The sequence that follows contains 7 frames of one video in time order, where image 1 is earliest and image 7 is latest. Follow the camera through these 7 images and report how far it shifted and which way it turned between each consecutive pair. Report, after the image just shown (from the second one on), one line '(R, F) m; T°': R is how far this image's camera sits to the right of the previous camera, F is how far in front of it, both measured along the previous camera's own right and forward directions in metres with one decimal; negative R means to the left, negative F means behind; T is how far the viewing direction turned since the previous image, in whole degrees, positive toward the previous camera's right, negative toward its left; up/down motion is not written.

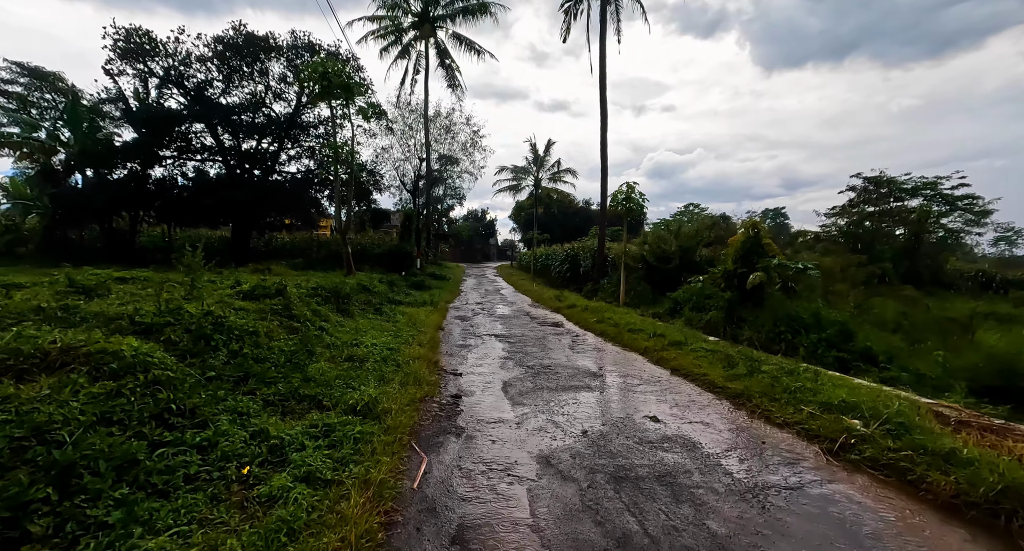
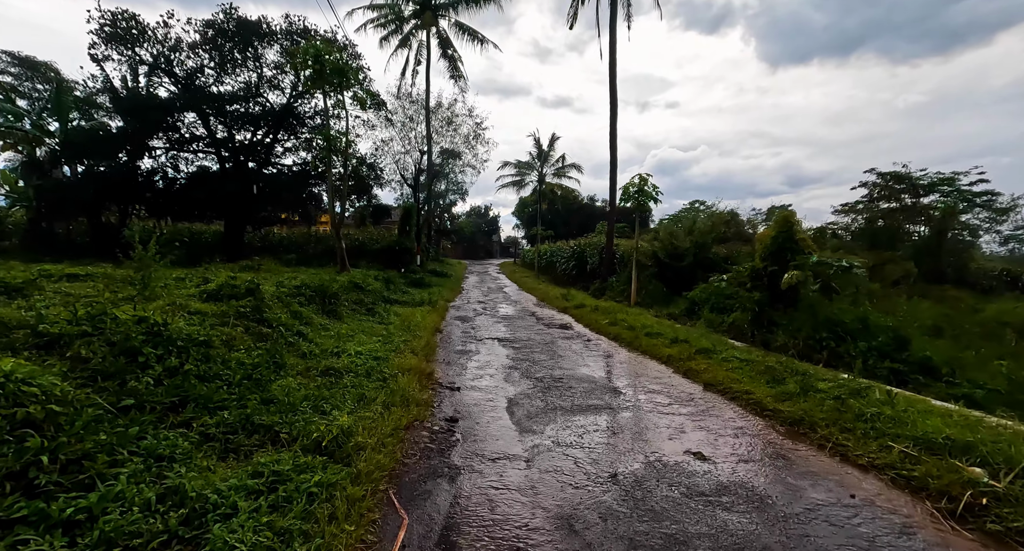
(0.0, +0.9) m; 0°
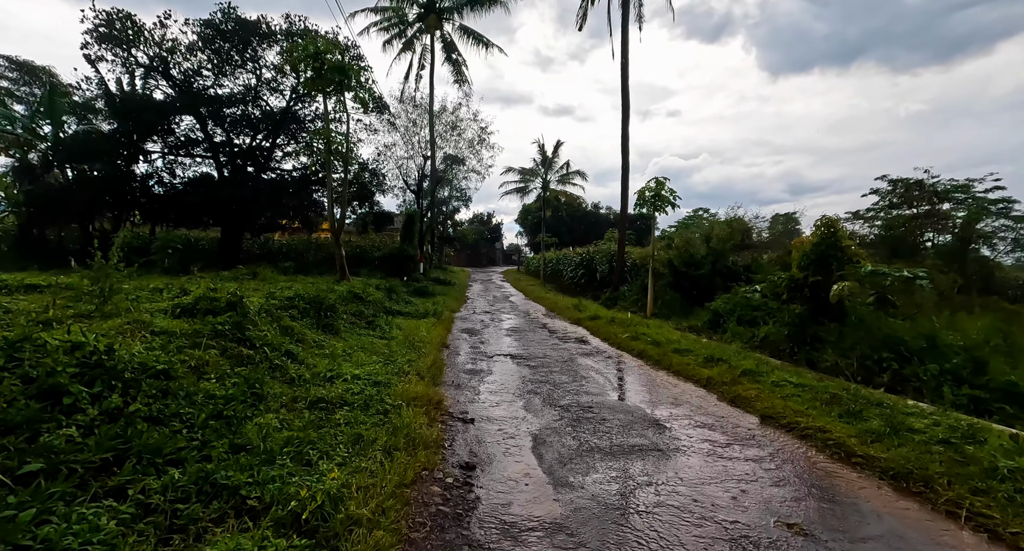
(-0.2, +0.8) m; 0°
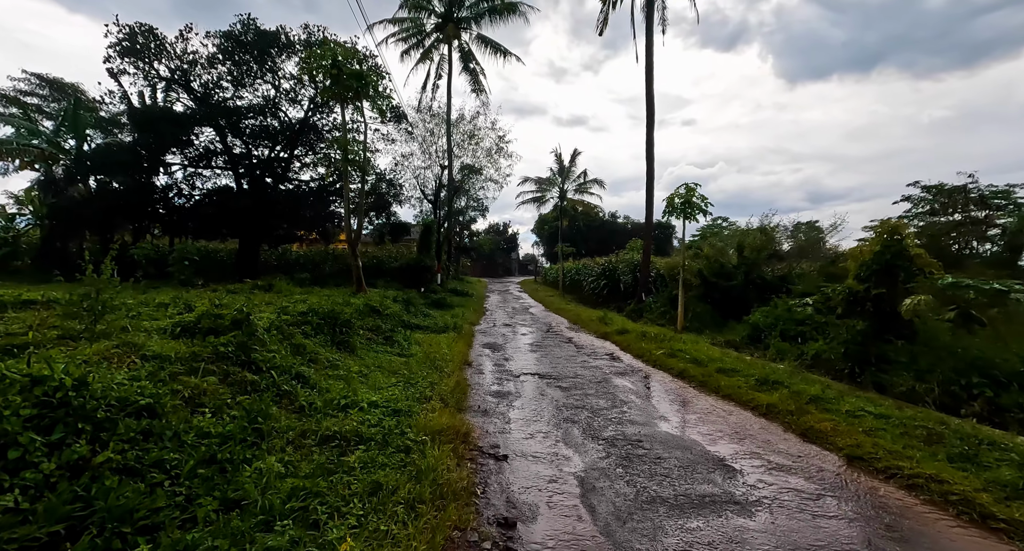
(-0.2, +0.6) m; -2°
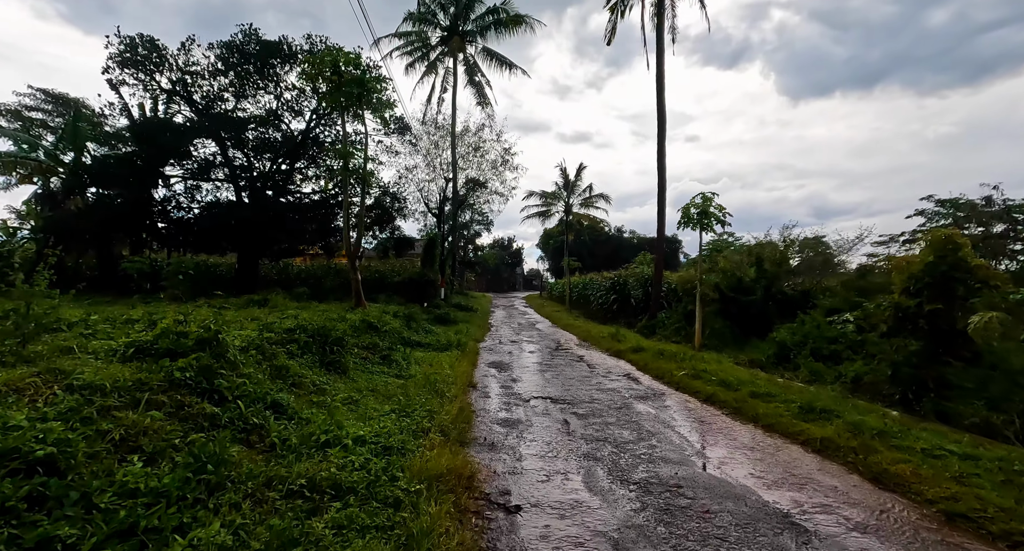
(-0.1, +0.7) m; -1°
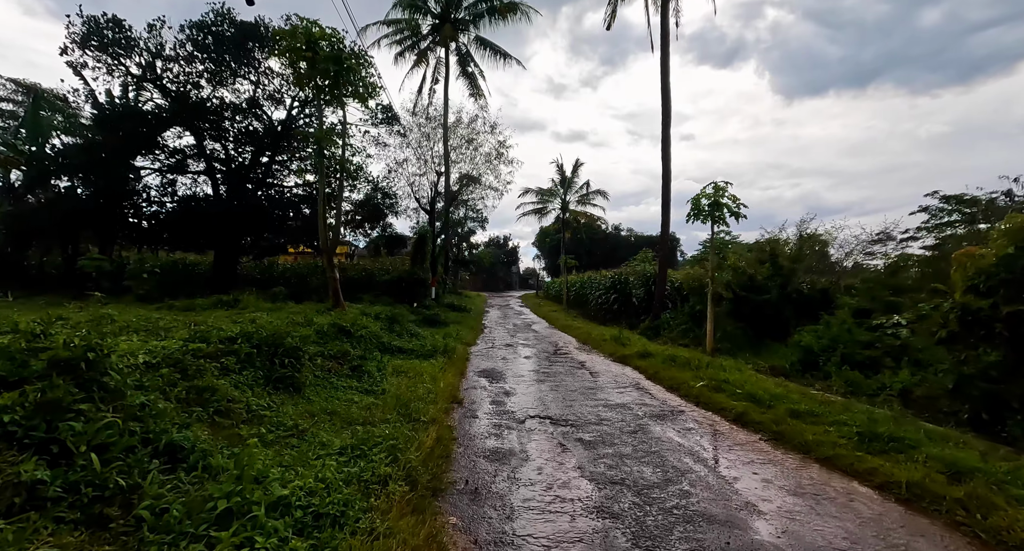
(+0.1, +1.1) m; +1°
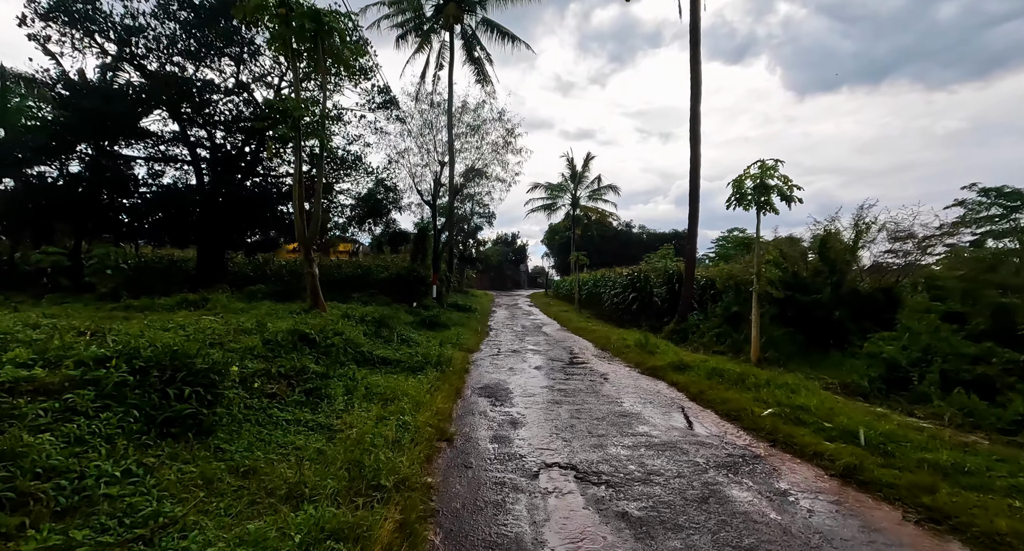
(0.0, +1.7) m; -1°
